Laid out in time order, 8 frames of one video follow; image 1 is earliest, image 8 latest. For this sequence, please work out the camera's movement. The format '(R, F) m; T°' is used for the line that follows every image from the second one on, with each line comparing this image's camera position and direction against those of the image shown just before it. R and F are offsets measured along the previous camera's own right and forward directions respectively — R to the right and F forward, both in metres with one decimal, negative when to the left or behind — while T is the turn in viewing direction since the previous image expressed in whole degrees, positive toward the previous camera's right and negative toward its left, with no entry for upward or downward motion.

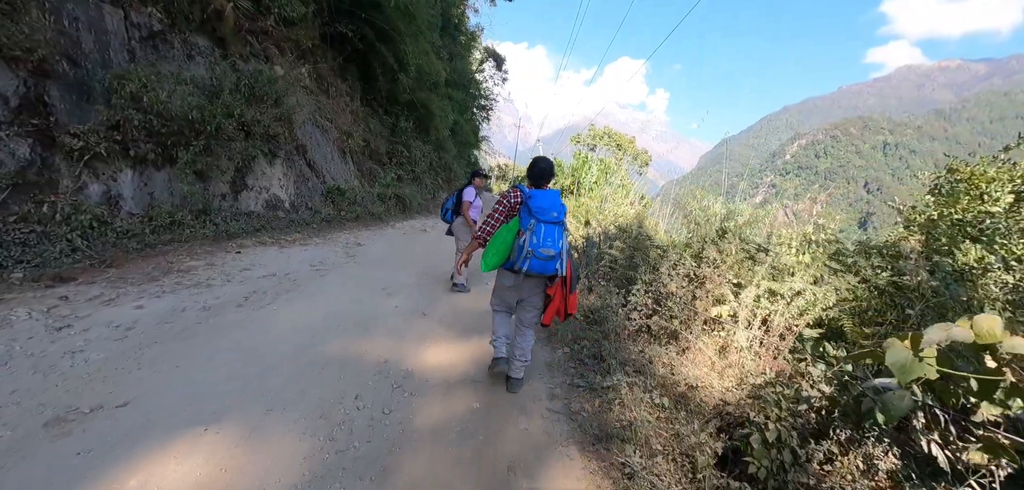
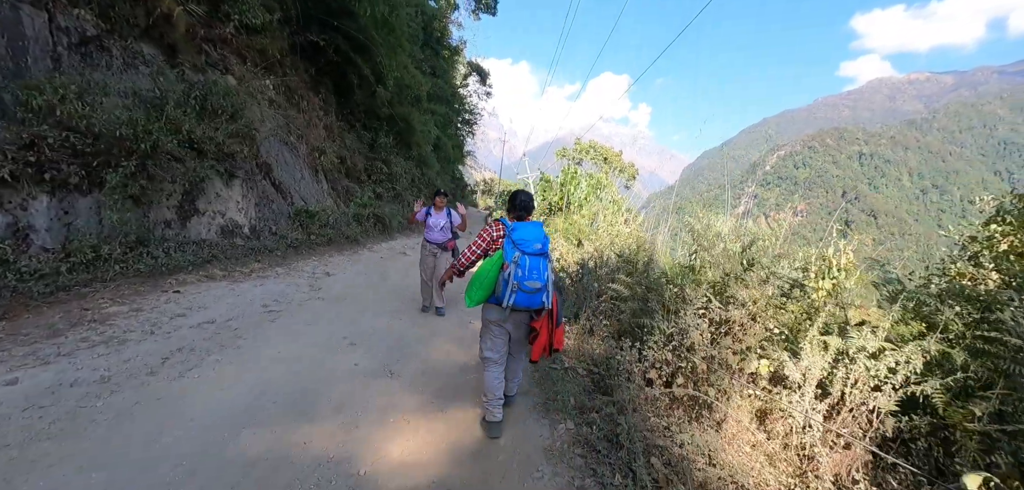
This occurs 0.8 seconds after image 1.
(0.0, +0.6) m; +2°
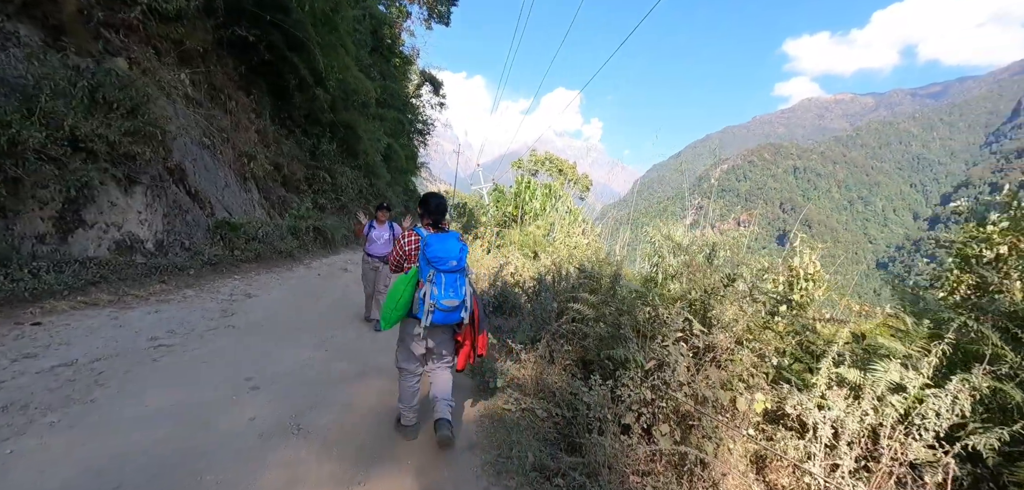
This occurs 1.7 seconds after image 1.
(+0.1, +0.5) m; +6°
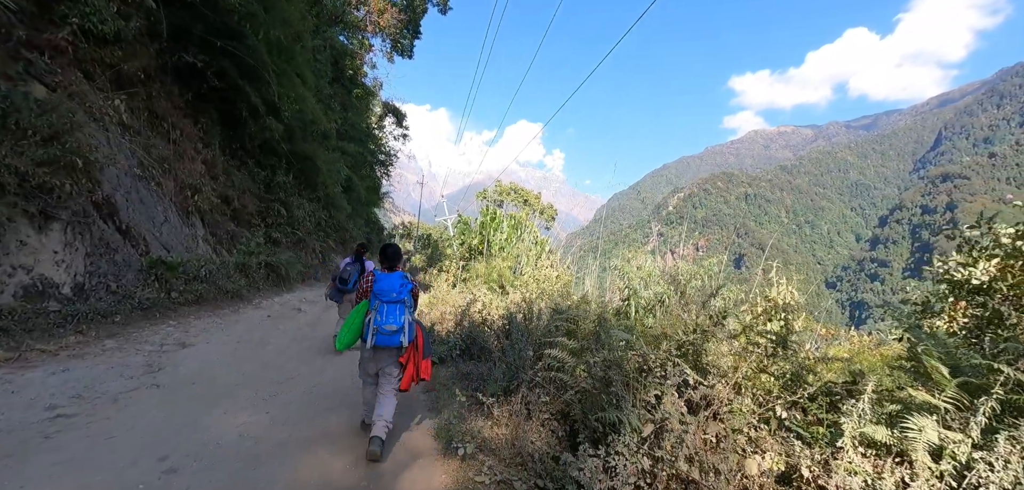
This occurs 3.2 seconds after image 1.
(0.0, +0.3) m; +5°
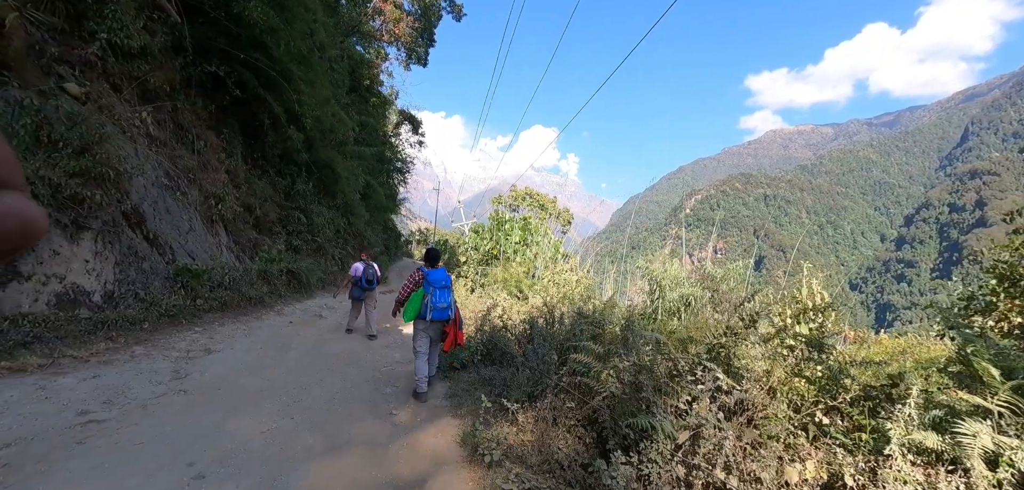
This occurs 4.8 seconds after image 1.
(-0.1, 0.0) m; -2°
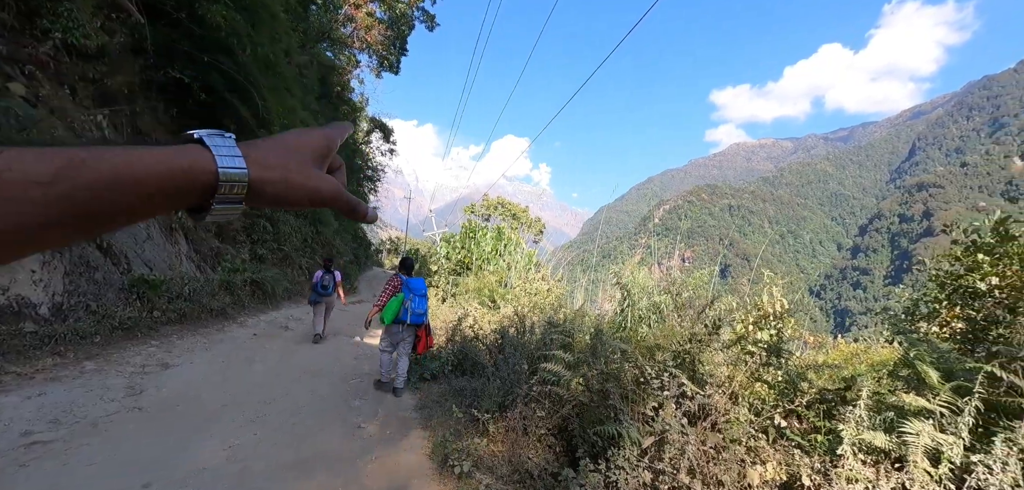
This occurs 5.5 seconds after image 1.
(0.0, -0.1) m; +4°
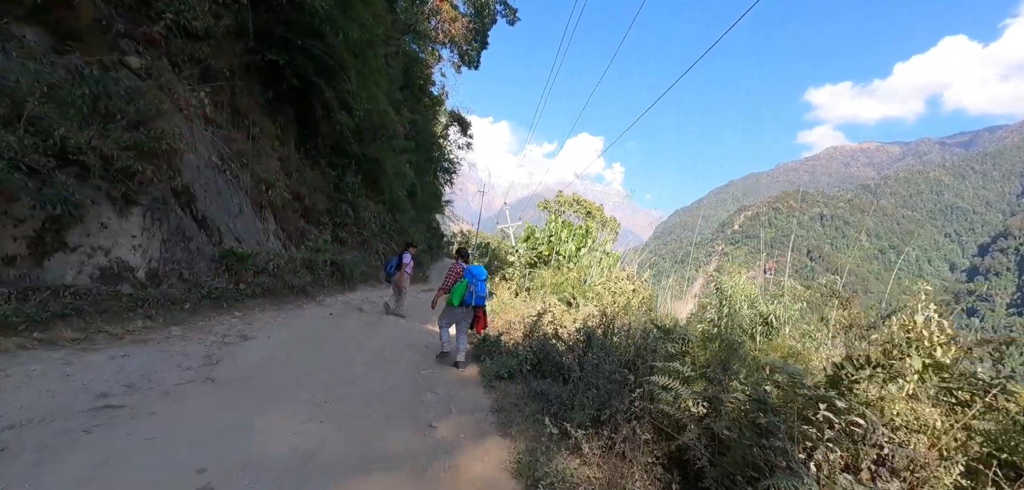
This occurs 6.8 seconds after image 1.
(-0.3, +0.6) m; -9°
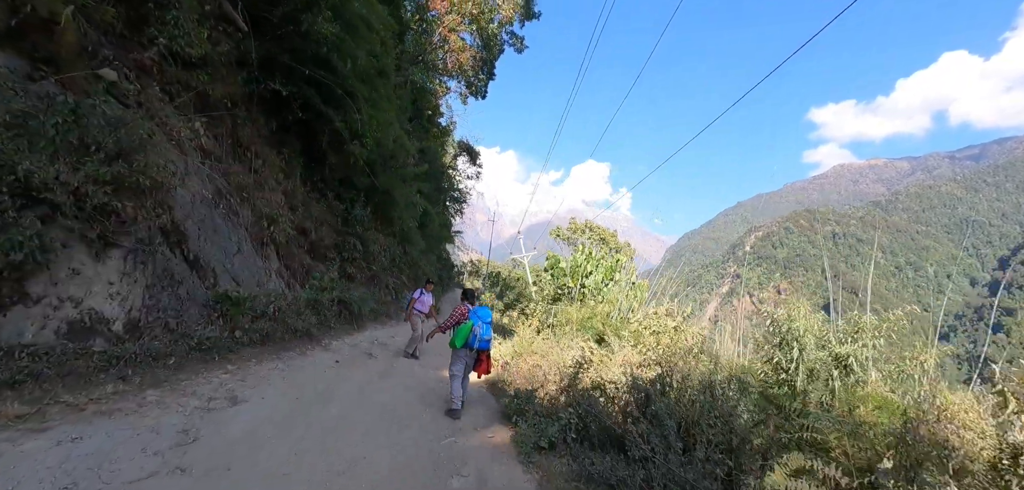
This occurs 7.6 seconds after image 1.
(-0.3, +0.7) m; -1°
